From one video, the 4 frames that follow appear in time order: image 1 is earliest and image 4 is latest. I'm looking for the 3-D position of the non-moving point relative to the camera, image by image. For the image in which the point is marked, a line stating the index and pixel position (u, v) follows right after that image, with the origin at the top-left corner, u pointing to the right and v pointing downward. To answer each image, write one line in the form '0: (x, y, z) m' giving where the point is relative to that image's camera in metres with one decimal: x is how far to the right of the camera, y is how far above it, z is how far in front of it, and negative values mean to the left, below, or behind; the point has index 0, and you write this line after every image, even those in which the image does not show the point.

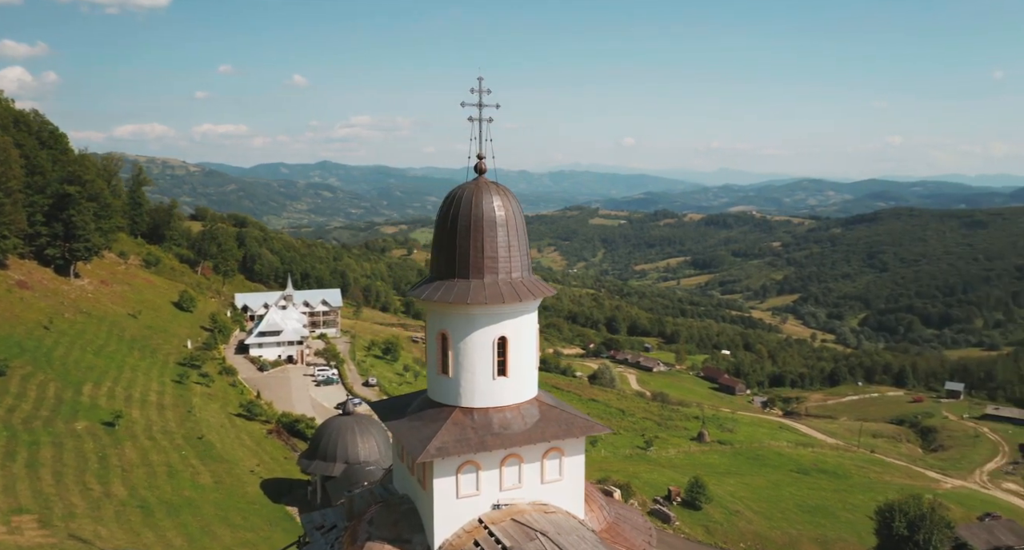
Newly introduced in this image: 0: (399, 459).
0: (-2.4, -4.1, +17.2) m
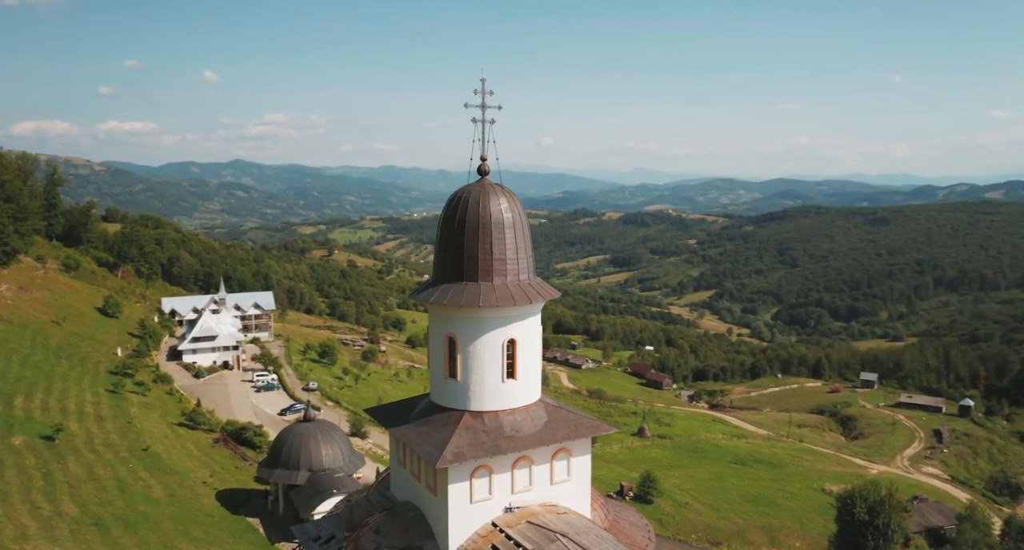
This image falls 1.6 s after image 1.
0: (-2.4, -4.2, +17.0) m
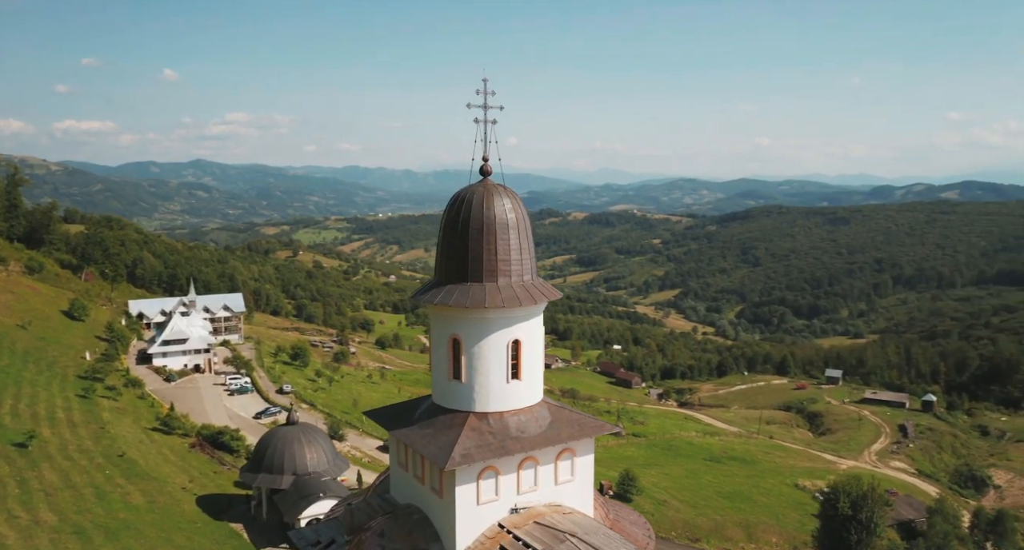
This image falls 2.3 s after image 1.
0: (-2.5, -4.2, +16.9) m
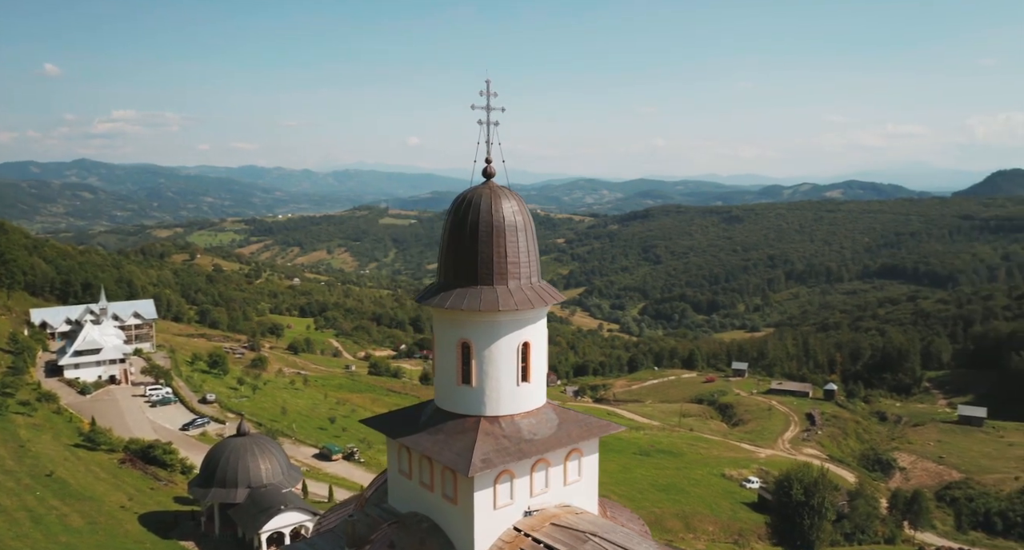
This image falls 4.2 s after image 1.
0: (-2.5, -4.3, +16.6) m
